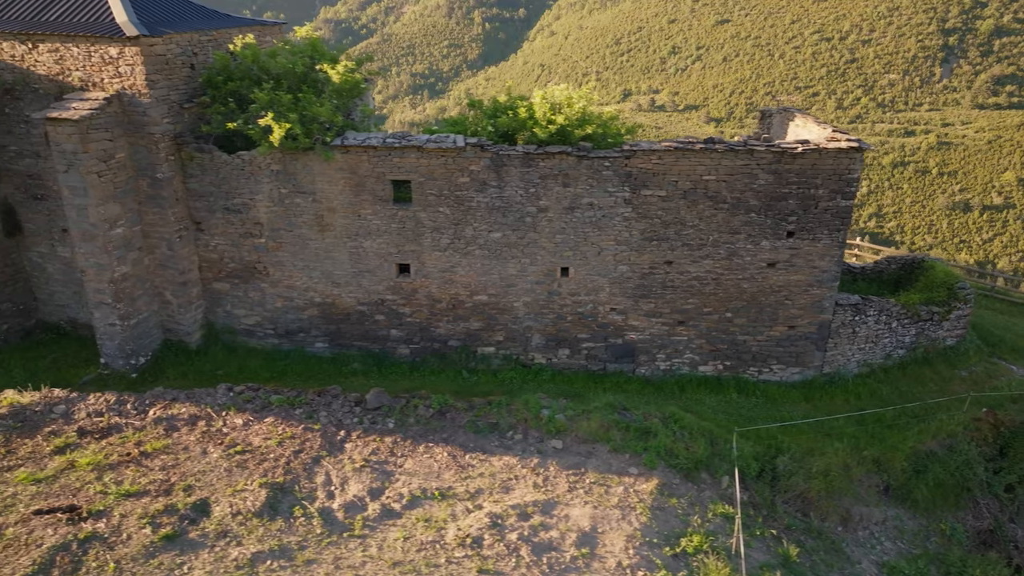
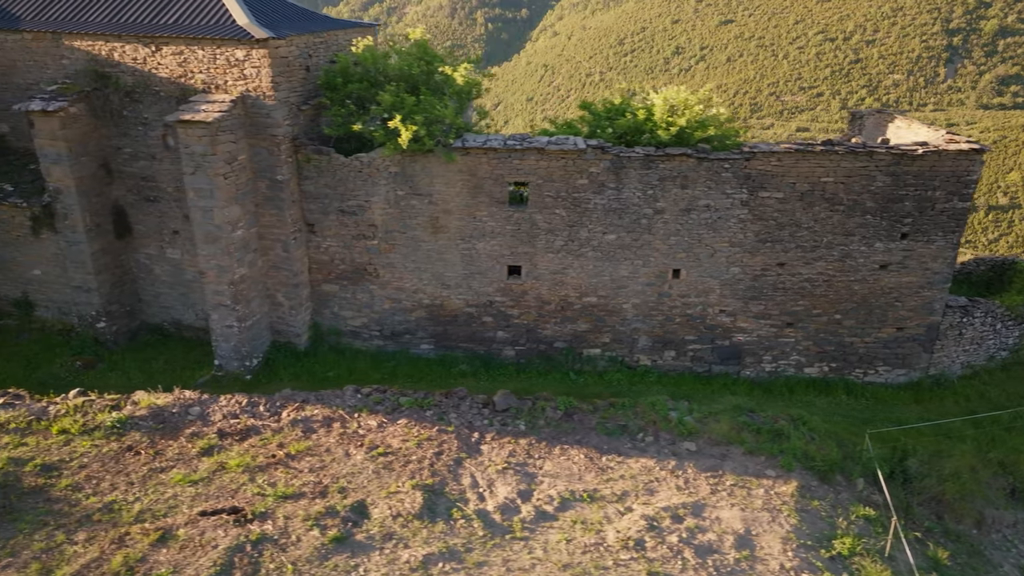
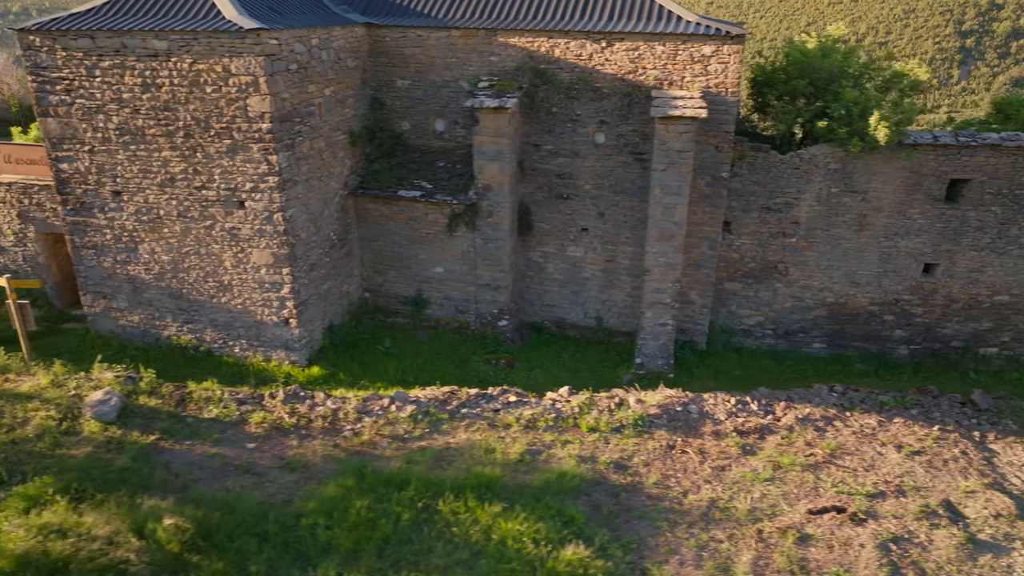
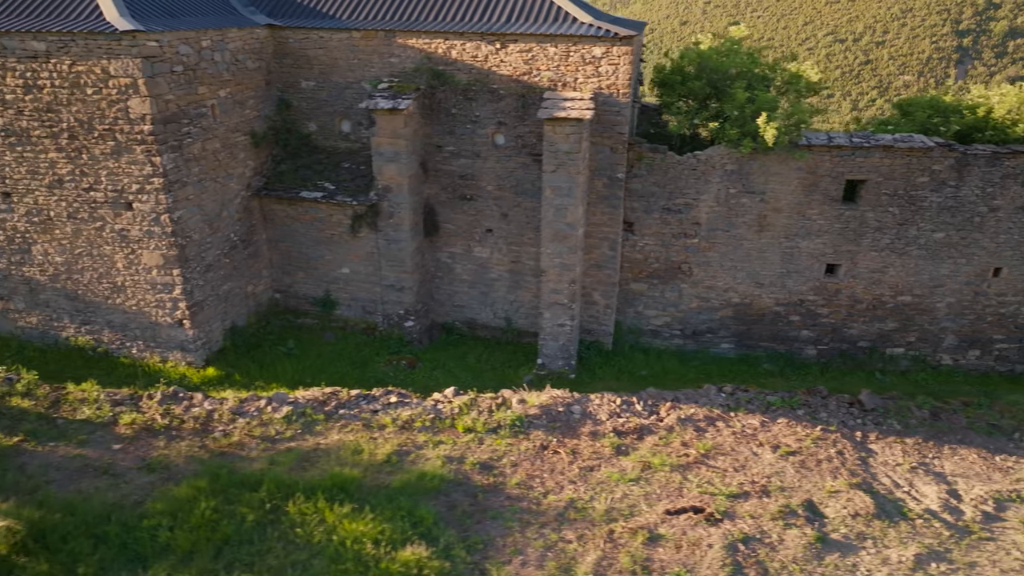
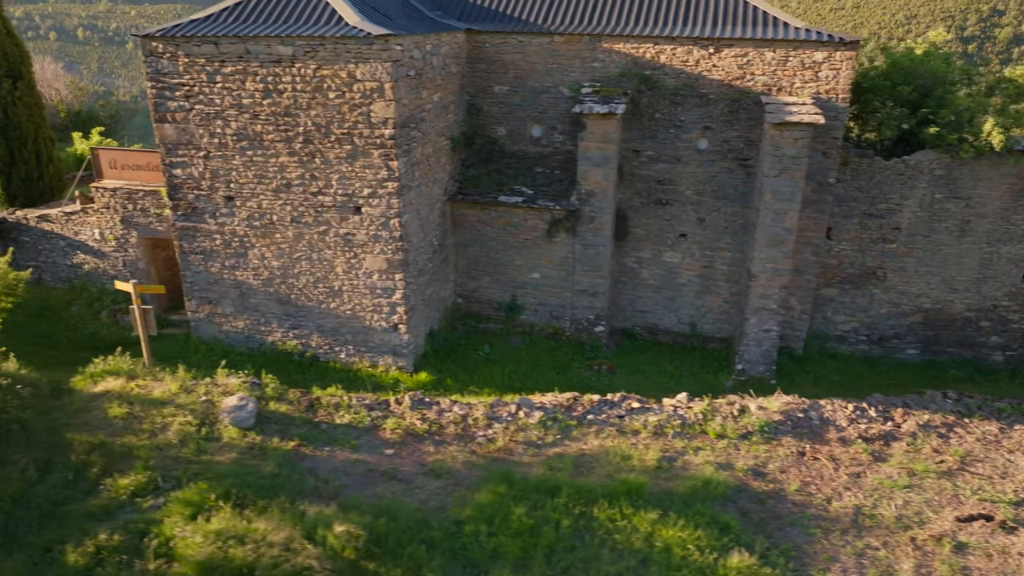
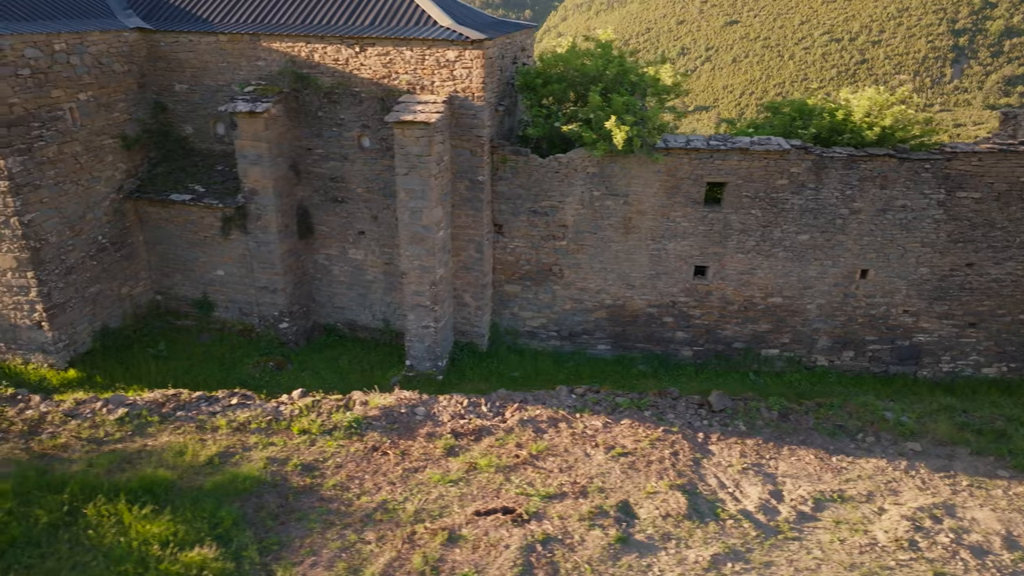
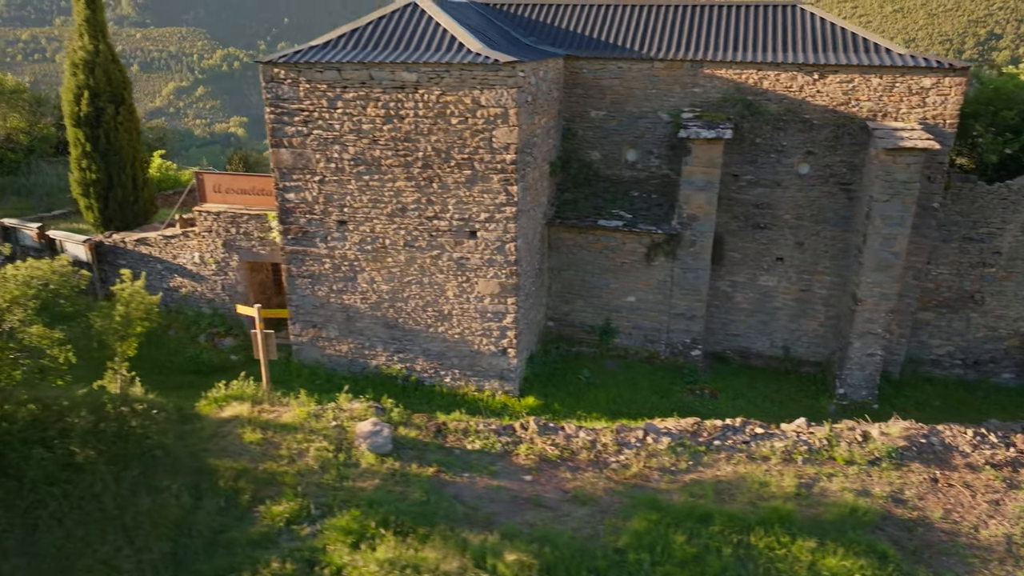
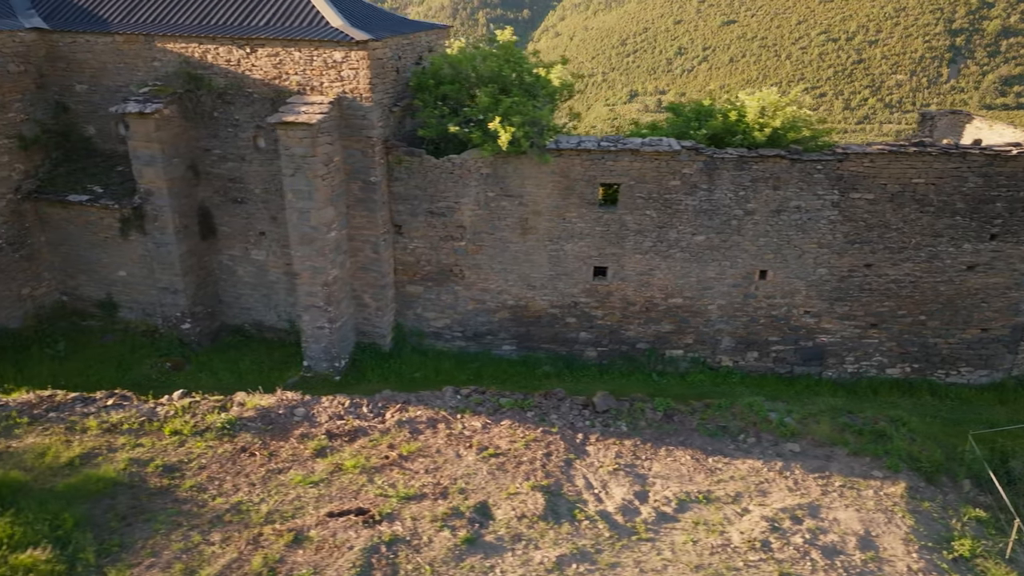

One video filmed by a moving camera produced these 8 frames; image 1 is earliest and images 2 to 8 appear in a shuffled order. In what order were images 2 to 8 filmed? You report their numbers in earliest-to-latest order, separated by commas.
2, 8, 6, 4, 3, 5, 7
